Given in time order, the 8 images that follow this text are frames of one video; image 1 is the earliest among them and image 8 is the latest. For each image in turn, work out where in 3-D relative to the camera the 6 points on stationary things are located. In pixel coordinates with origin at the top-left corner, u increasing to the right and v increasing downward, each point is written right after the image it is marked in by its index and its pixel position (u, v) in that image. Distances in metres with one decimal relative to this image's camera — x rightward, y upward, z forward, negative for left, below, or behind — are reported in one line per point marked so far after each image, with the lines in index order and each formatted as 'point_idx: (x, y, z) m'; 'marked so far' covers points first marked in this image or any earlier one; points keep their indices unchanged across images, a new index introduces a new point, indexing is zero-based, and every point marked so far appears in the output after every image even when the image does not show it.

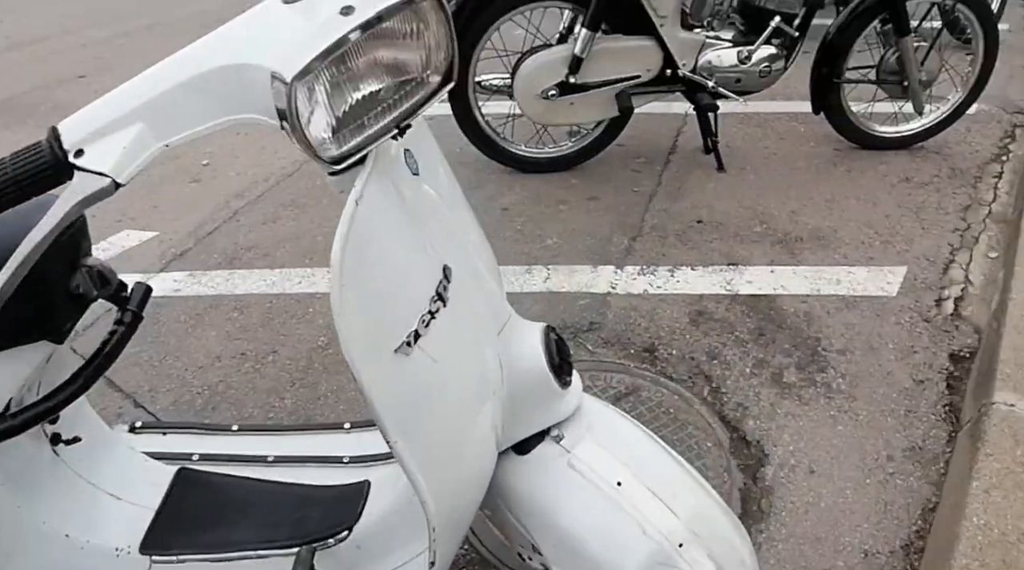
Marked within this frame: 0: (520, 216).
0: (0.0, +0.3, +3.7) m
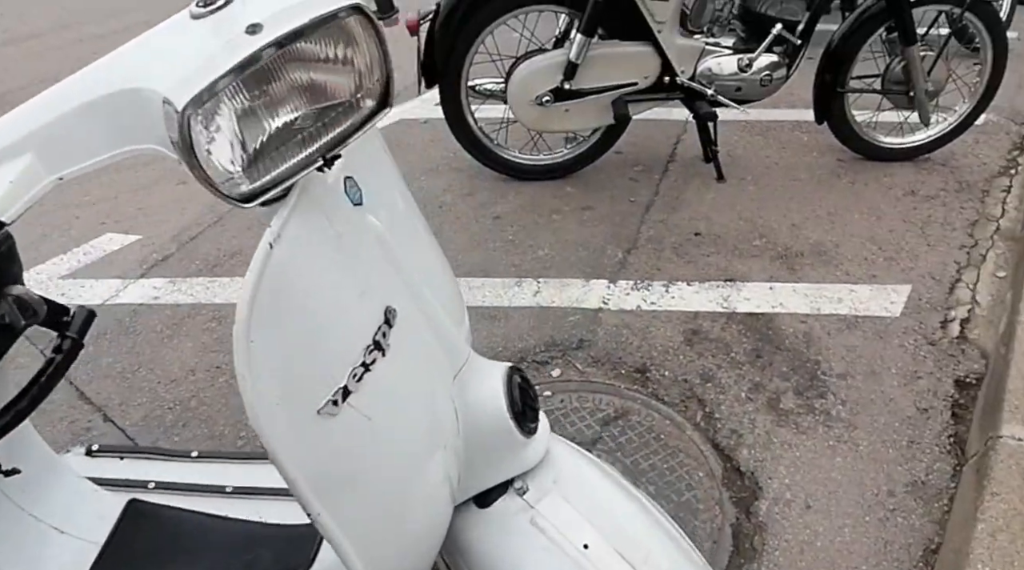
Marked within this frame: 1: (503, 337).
0: (0.0, +0.2, +3.6) m
1: (0.0, -0.2, +2.9) m
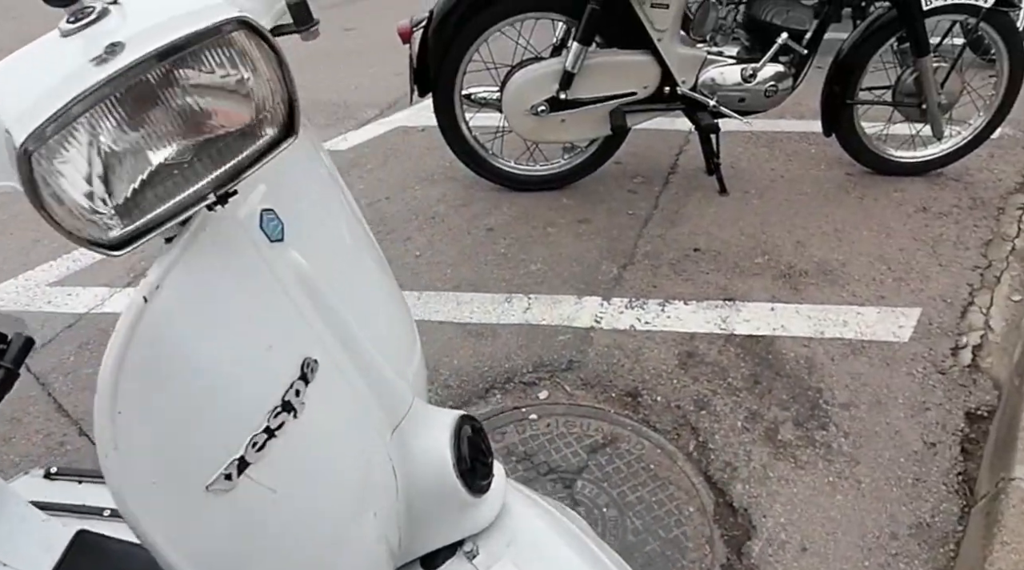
0: (0.0, +0.2, +3.4) m
1: (-0.1, -0.2, +2.8) m
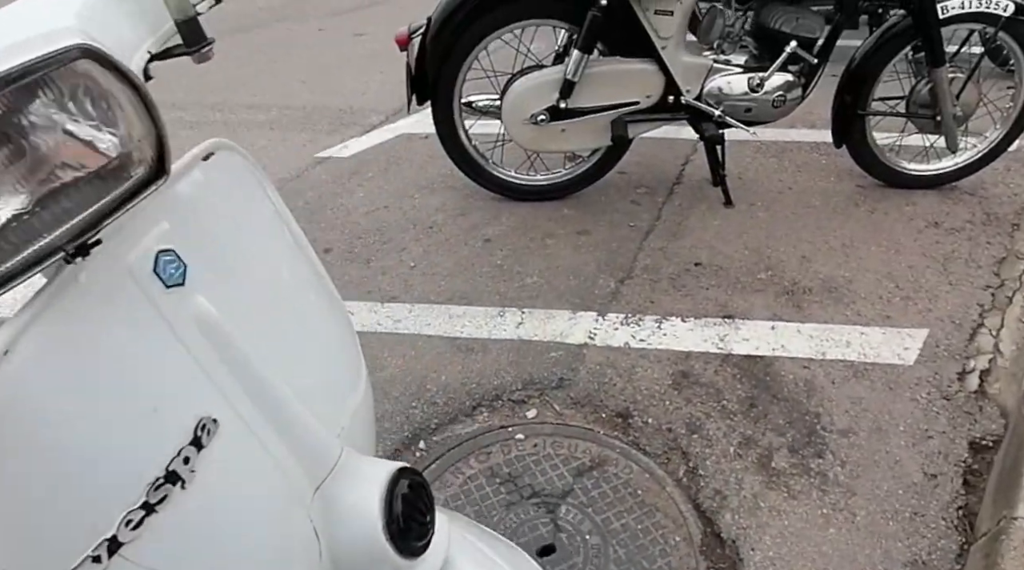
0: (0.0, +0.1, +3.3) m
1: (-0.1, -0.3, +2.7) m
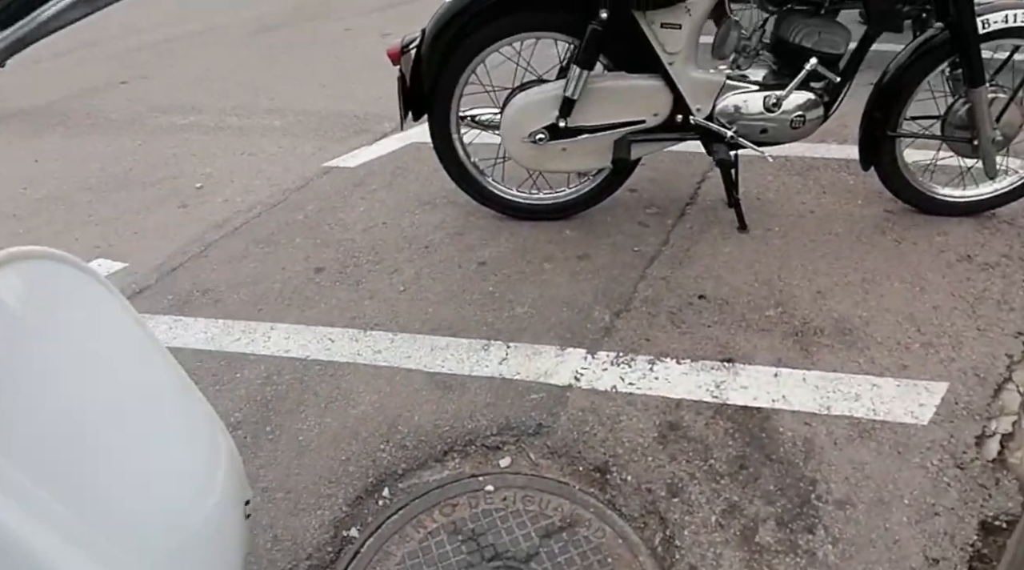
0: (-0.1, 0.0, +3.2) m
1: (-0.2, -0.4, +2.5) m
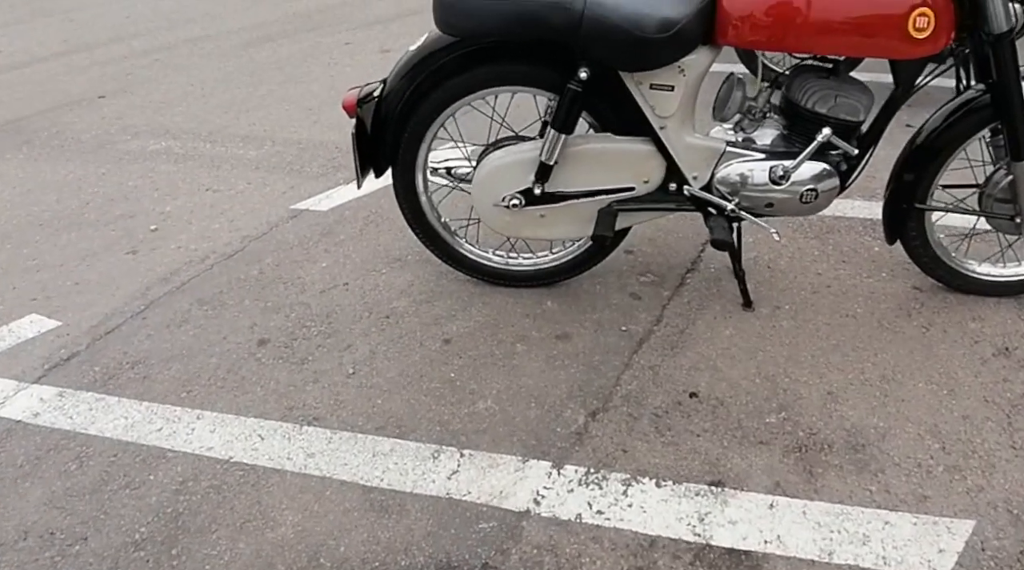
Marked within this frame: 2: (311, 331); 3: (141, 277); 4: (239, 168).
0: (-0.2, -0.2, +2.8) m
1: (-0.3, -0.7, +2.2) m
2: (-0.7, -0.2, +3.0) m
3: (-1.5, 0.0, +3.5) m
4: (-1.4, +0.6, +4.2) m
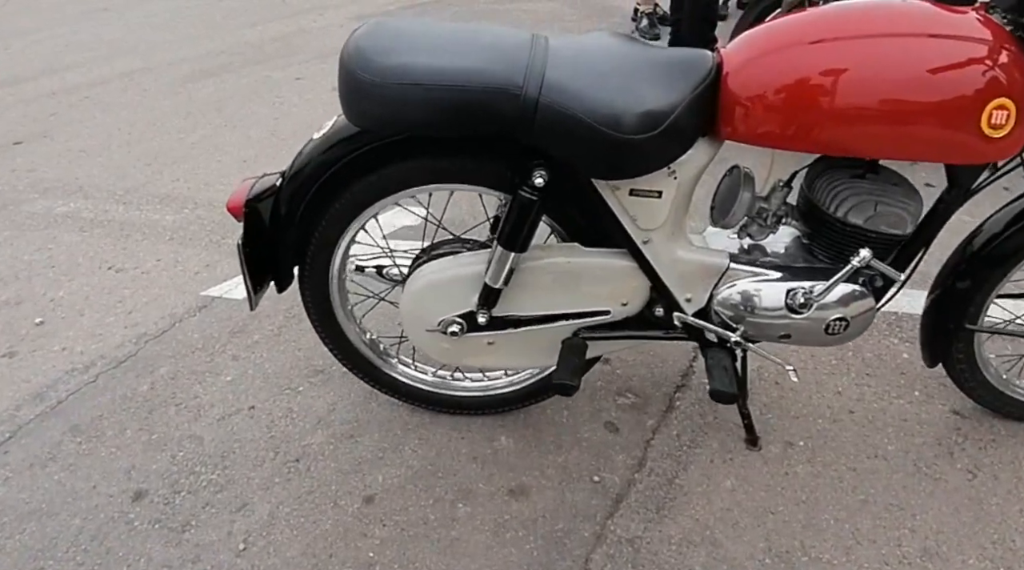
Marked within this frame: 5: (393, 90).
0: (-0.3, -0.6, +2.2) m
1: (-0.5, -1.0, +1.5) m
2: (-0.9, -0.5, +2.4) m
3: (-1.7, -0.3, +2.8) m
4: (-1.5, +0.2, +3.6) m
5: (-0.3, +0.4, +1.8) m
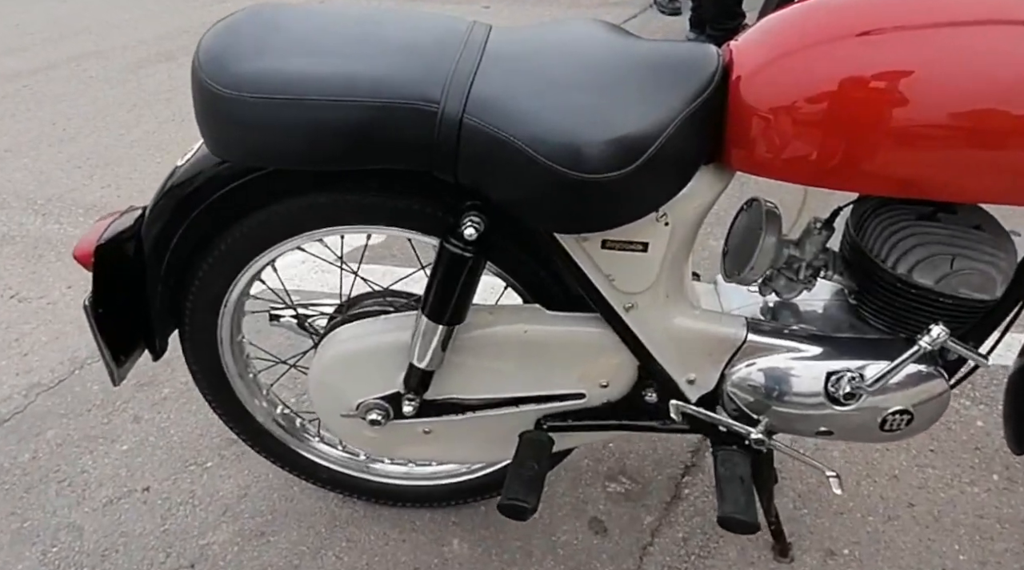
0: (-0.4, -0.8, +1.7) m
1: (-0.6, -1.2, +1.0) m
2: (-1.0, -0.7, +1.9) m
3: (-1.8, -0.4, +2.3) m
4: (-1.6, +0.1, +3.1) m
5: (-0.4, +0.3, +1.3) m
